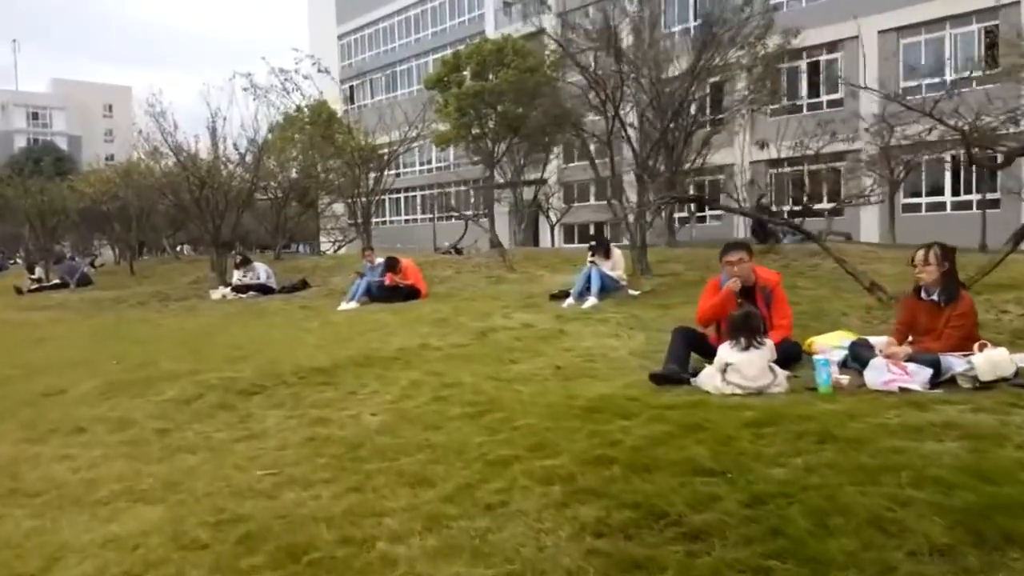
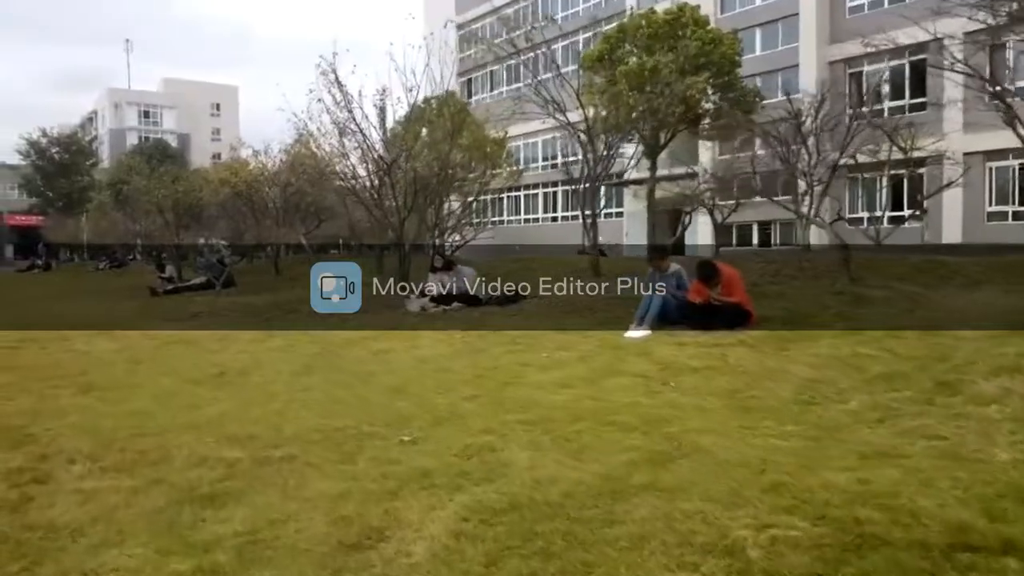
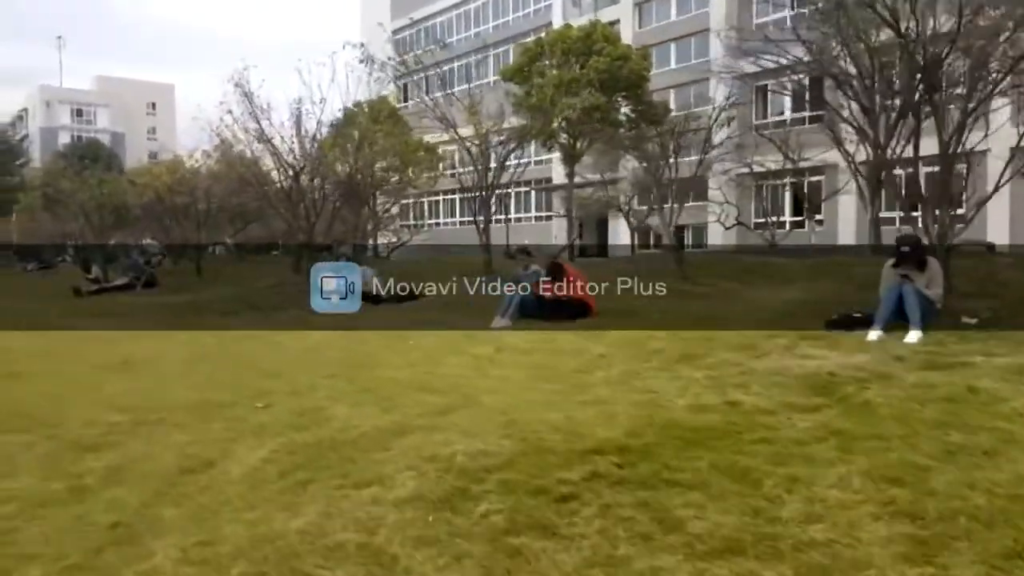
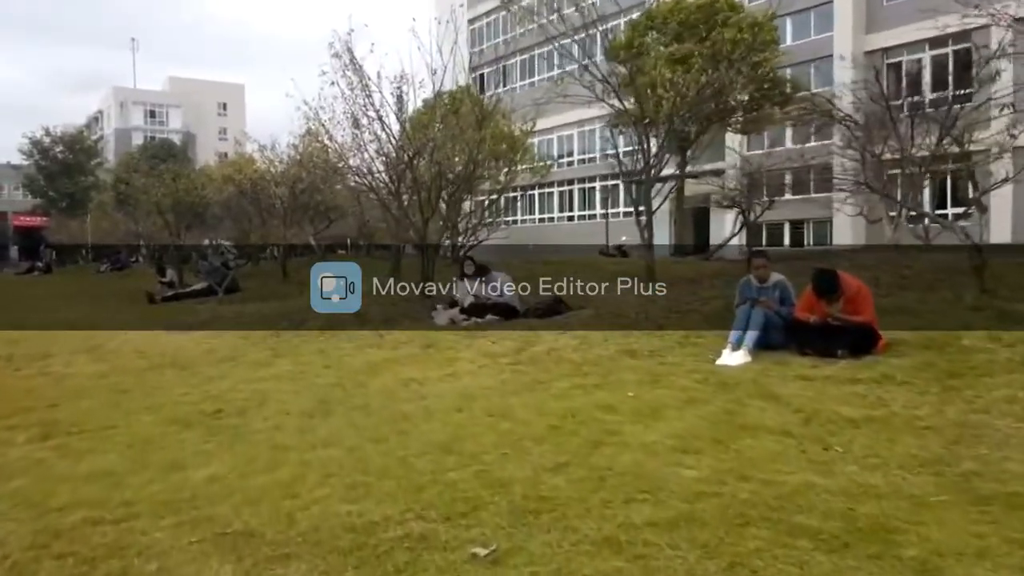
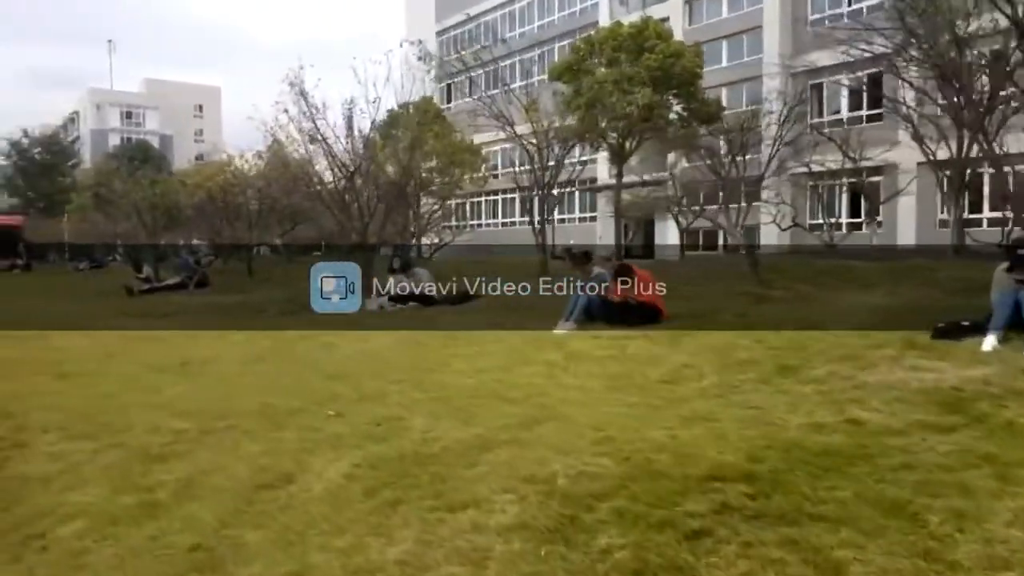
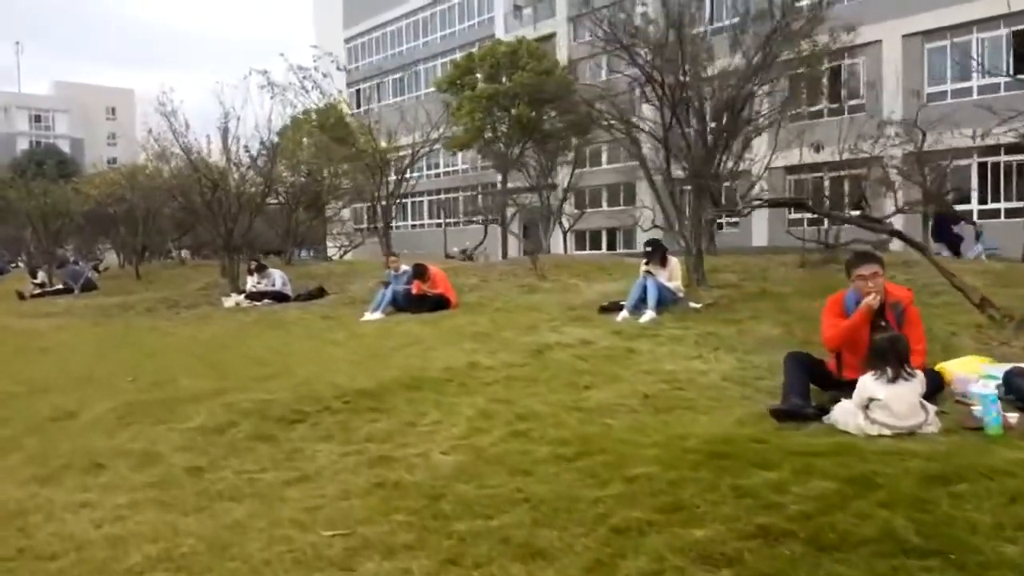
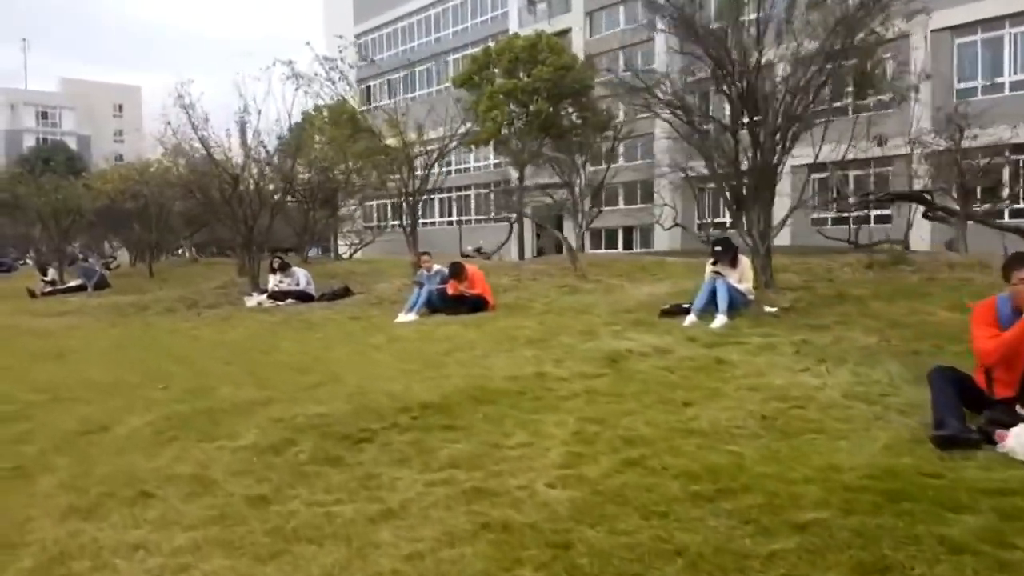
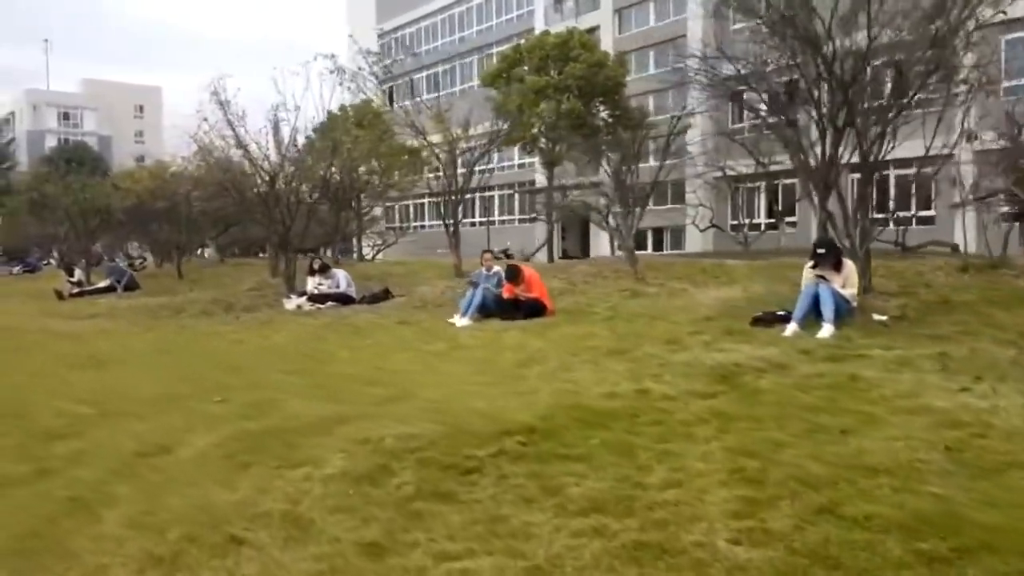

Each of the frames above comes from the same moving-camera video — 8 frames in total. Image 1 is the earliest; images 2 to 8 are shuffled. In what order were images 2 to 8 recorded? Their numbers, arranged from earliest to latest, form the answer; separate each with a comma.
6, 7, 8, 3, 5, 2, 4
